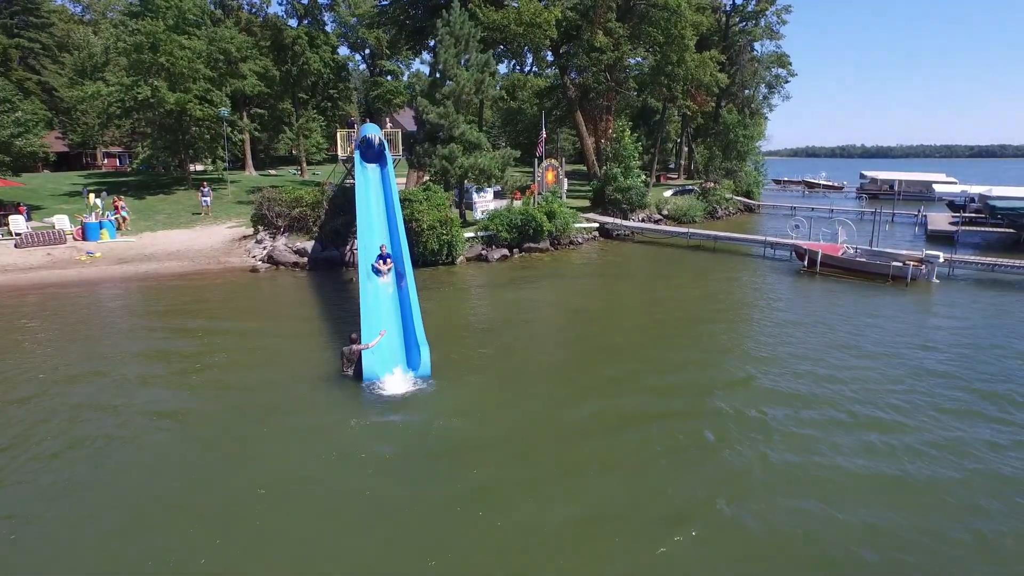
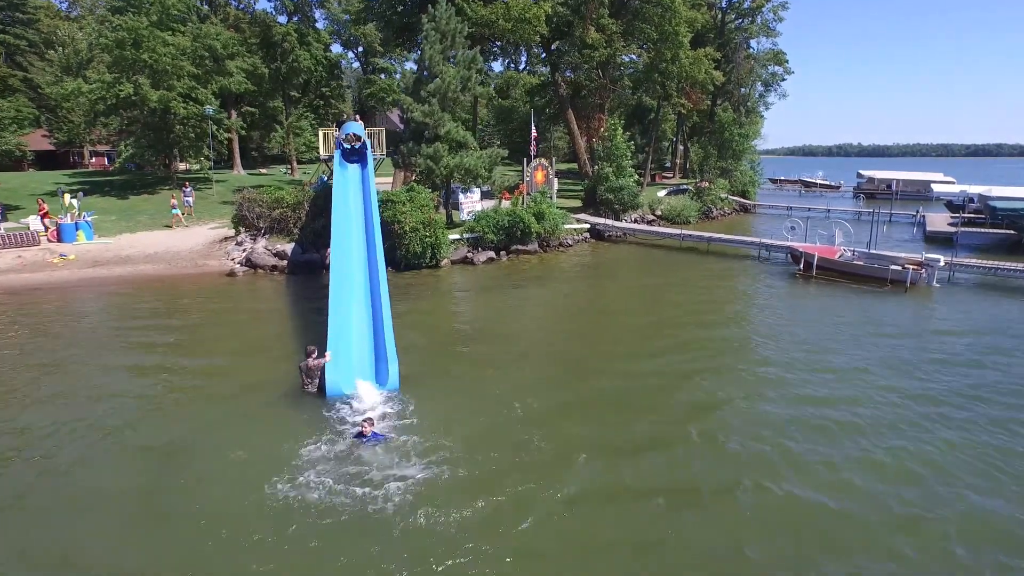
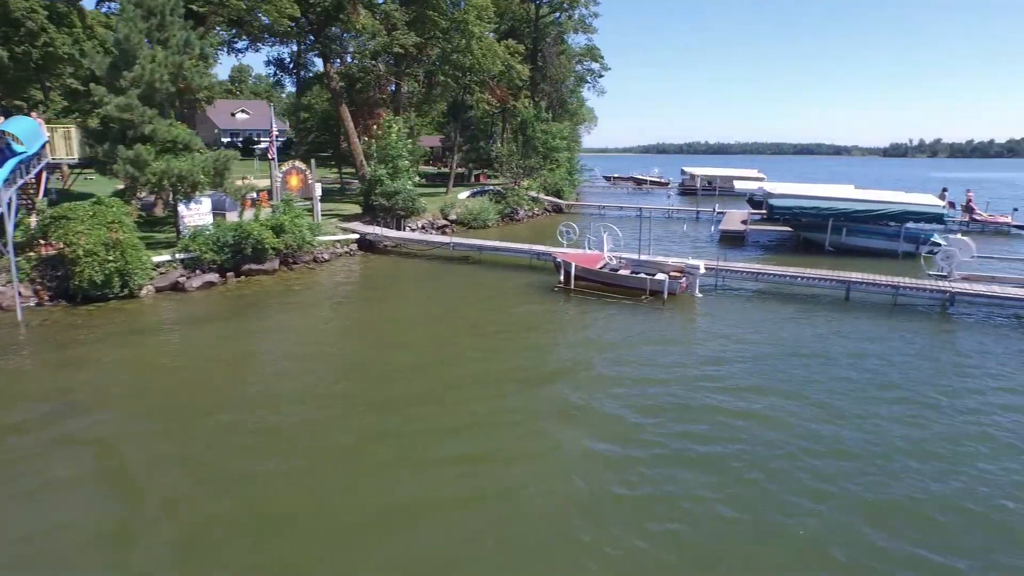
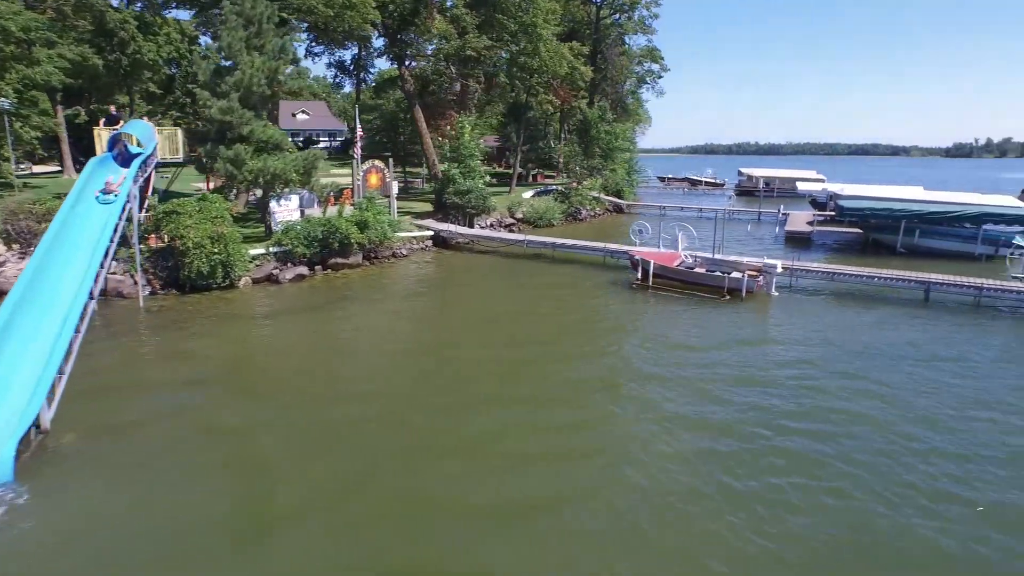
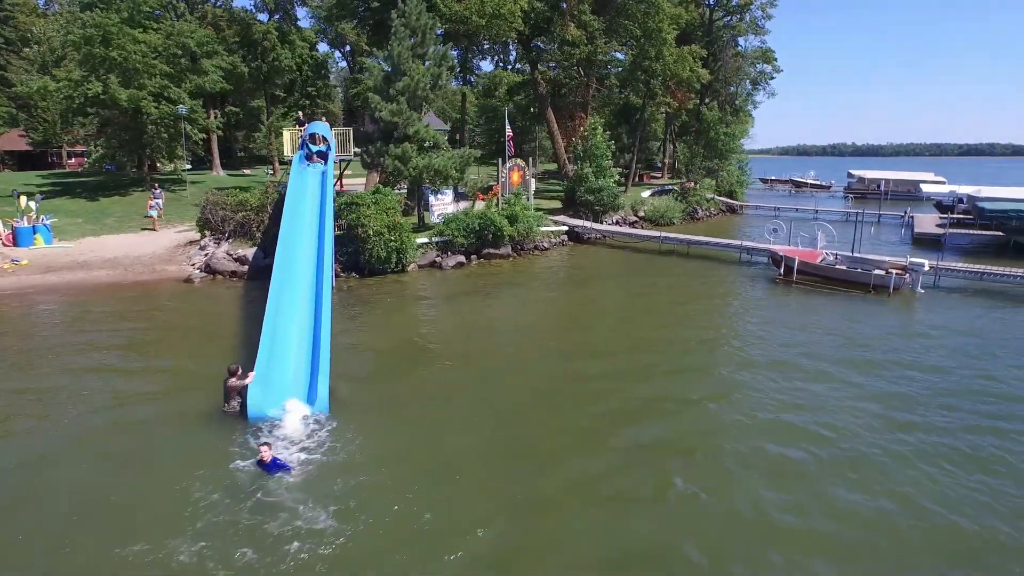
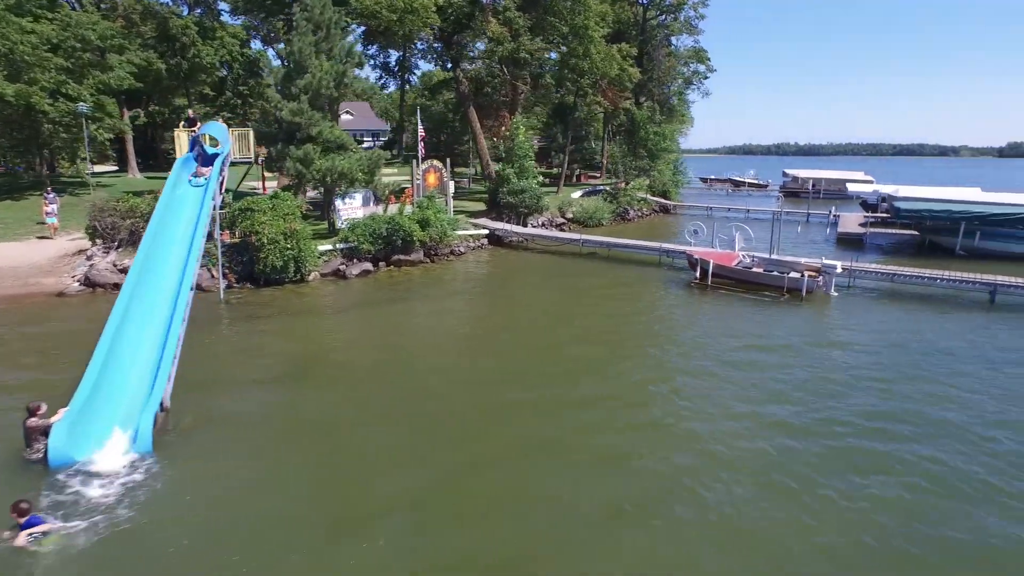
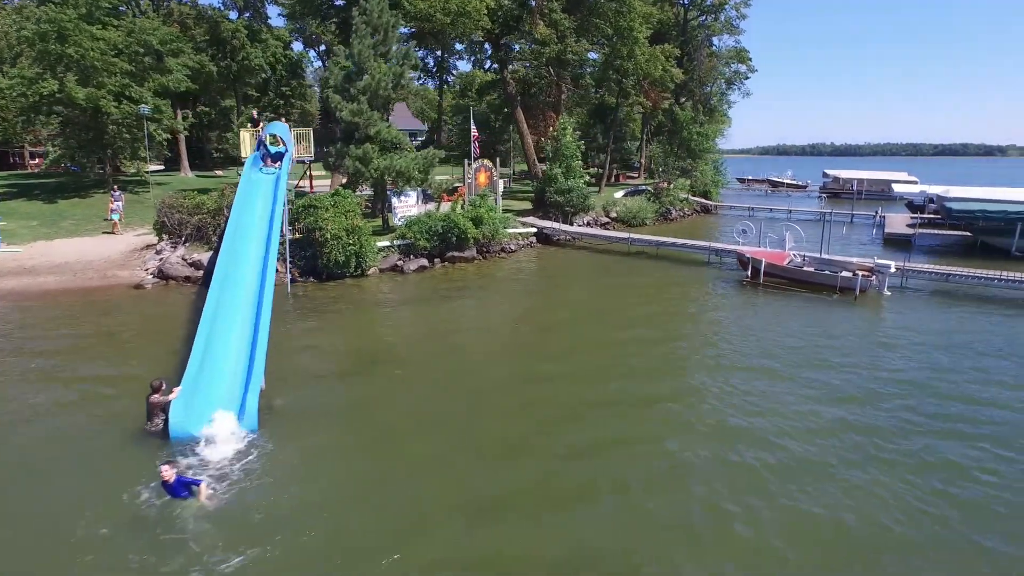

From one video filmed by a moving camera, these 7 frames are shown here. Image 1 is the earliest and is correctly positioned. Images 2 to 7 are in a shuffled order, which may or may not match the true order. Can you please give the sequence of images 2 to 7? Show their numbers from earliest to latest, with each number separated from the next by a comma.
2, 5, 7, 6, 4, 3
